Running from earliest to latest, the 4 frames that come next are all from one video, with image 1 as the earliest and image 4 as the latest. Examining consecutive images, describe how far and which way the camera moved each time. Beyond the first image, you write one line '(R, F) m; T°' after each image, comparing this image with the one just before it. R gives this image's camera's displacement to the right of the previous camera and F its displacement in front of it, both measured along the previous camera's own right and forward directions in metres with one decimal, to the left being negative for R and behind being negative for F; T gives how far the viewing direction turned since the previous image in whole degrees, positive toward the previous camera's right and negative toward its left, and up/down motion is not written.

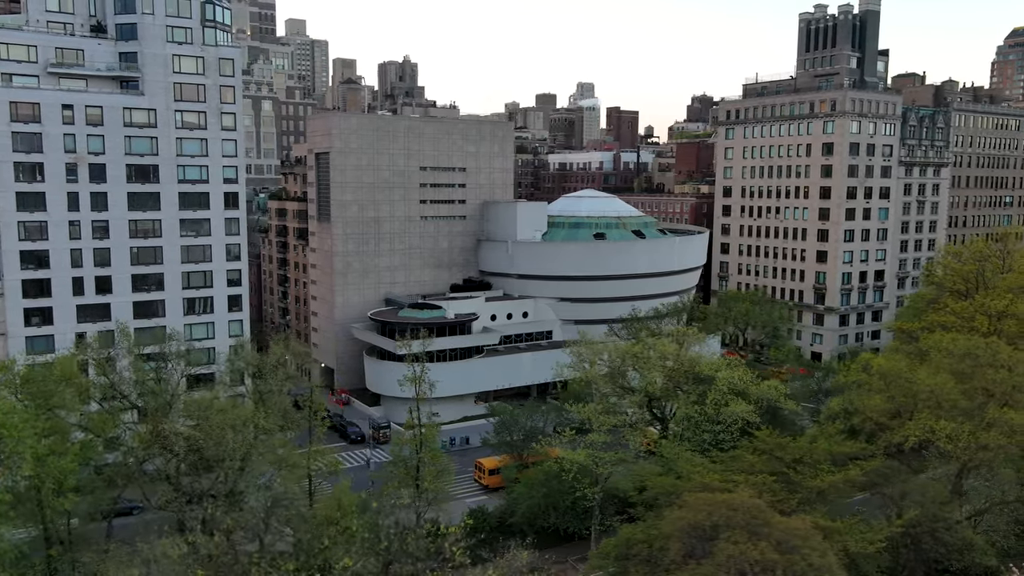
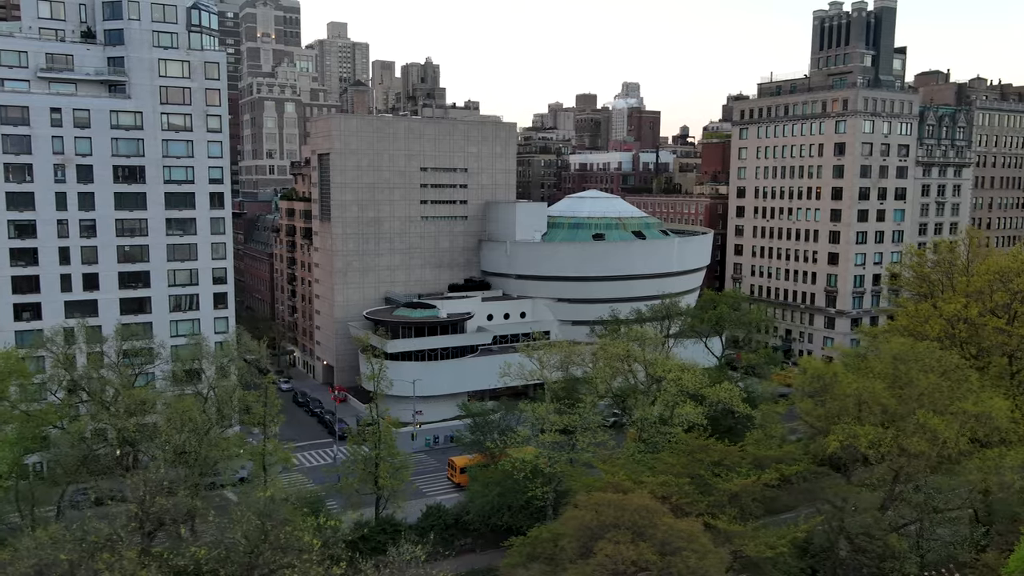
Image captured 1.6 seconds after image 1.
(+5.8, -0.1) m; -3°
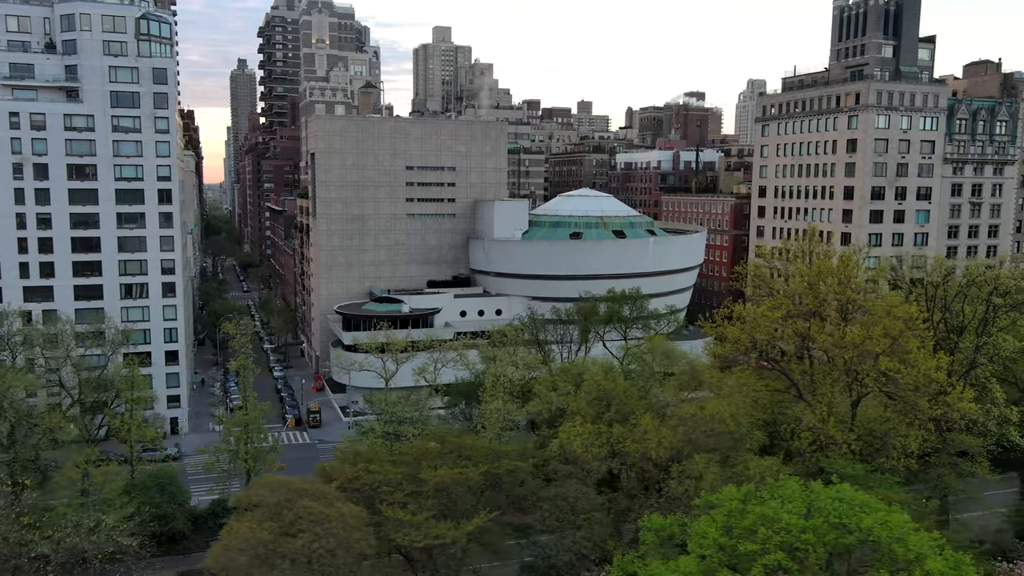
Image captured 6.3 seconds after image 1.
(+17.8, +0.7) m; -9°
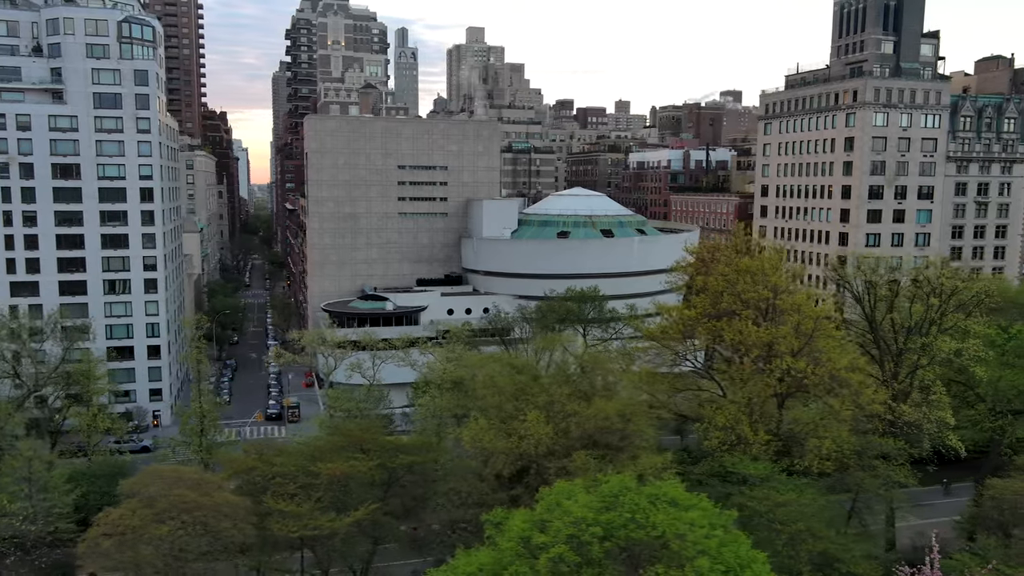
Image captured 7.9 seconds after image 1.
(+6.5, -0.1) m; -3°
